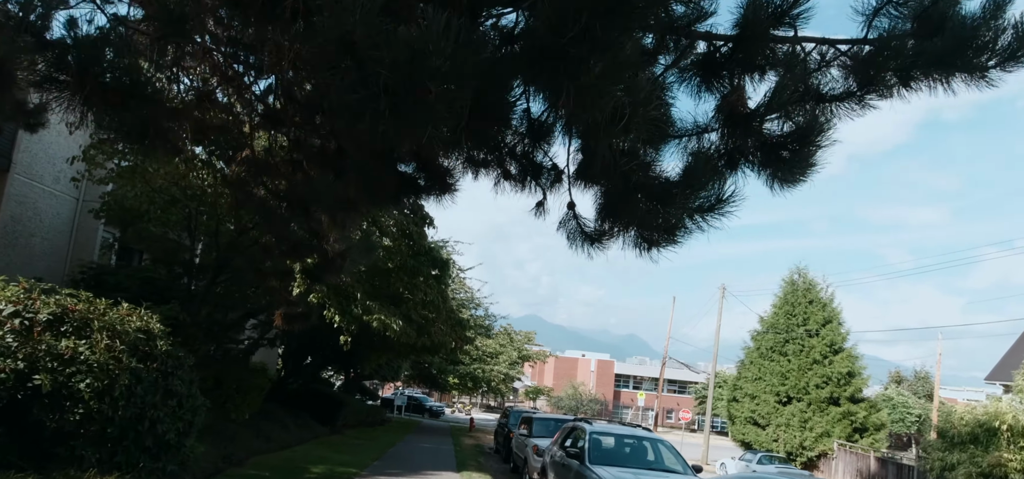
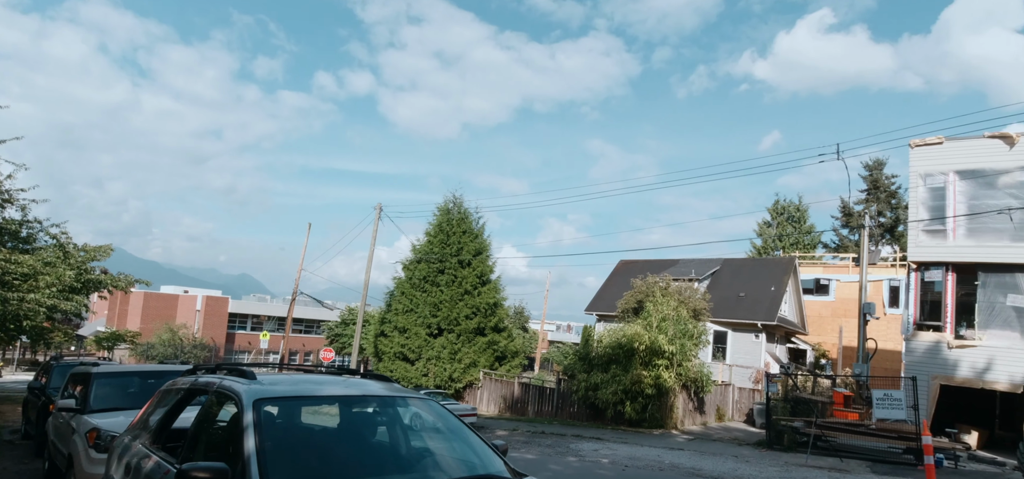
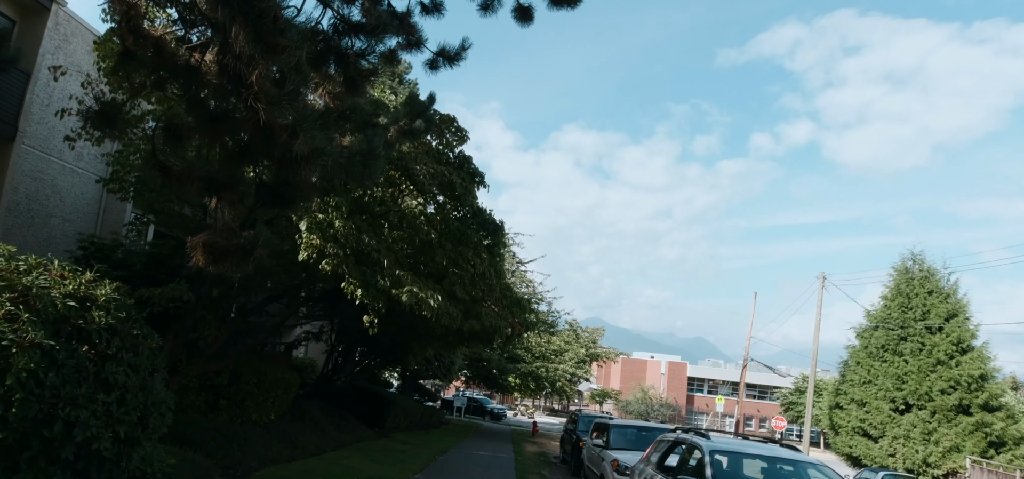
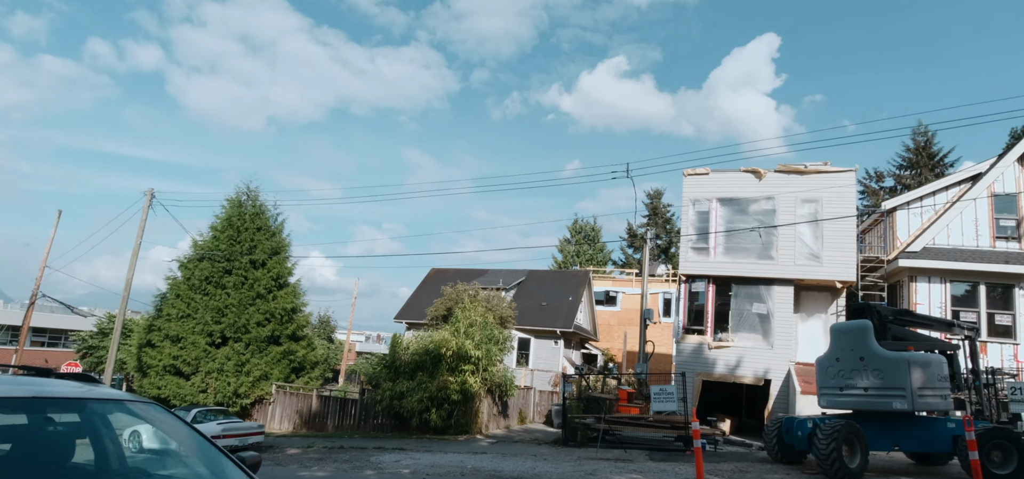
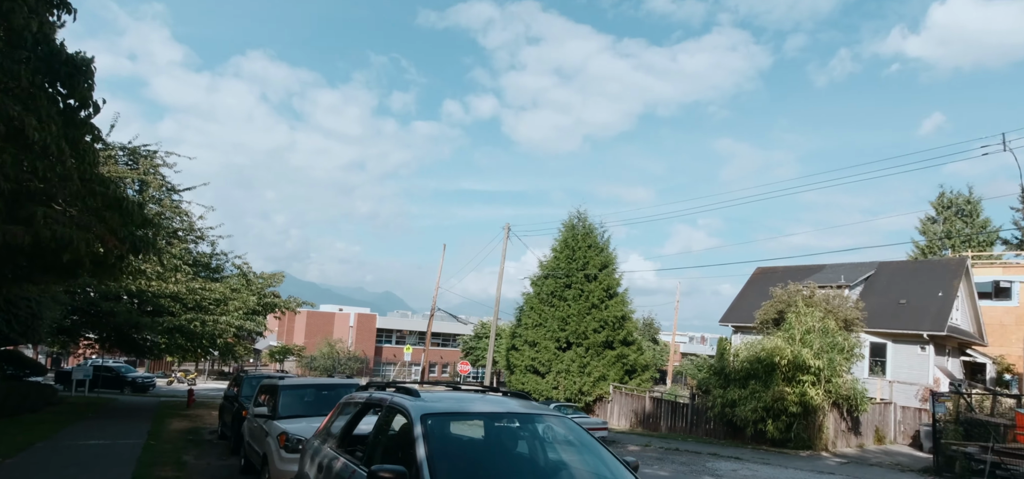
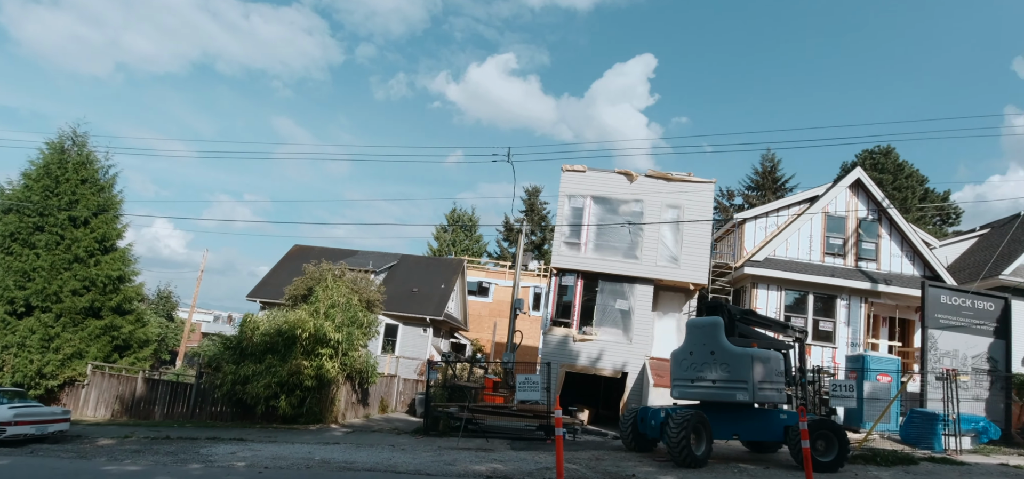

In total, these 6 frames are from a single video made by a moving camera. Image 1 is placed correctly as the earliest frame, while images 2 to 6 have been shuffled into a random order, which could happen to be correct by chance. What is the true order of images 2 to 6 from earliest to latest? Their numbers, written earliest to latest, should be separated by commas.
3, 5, 2, 4, 6
